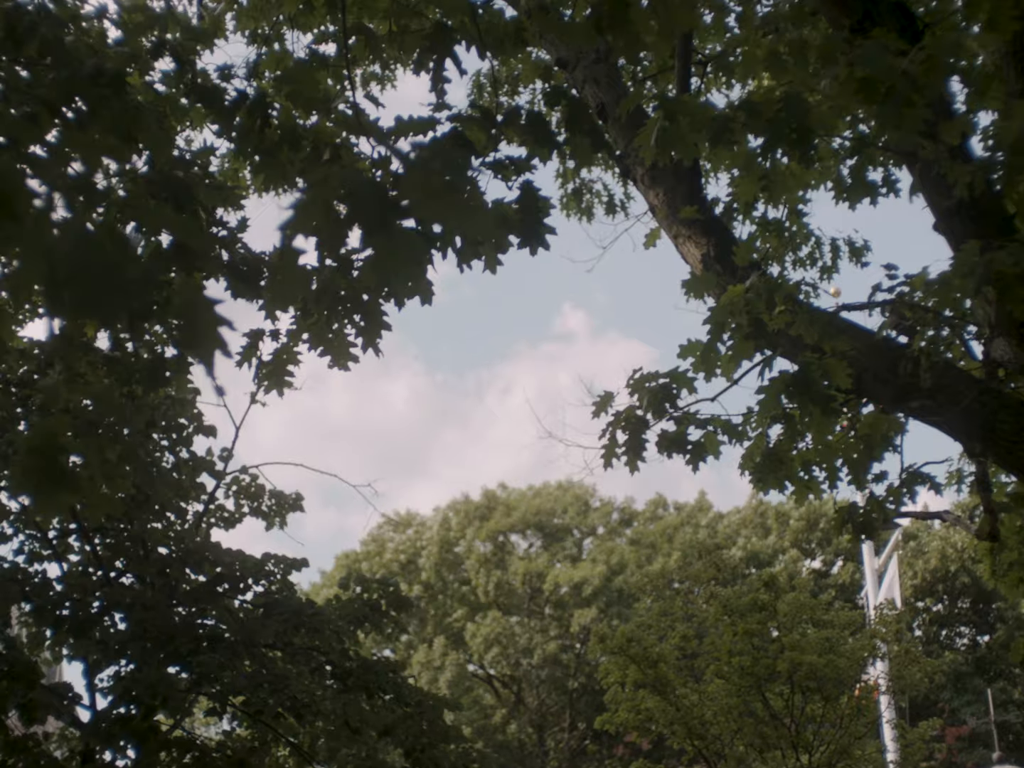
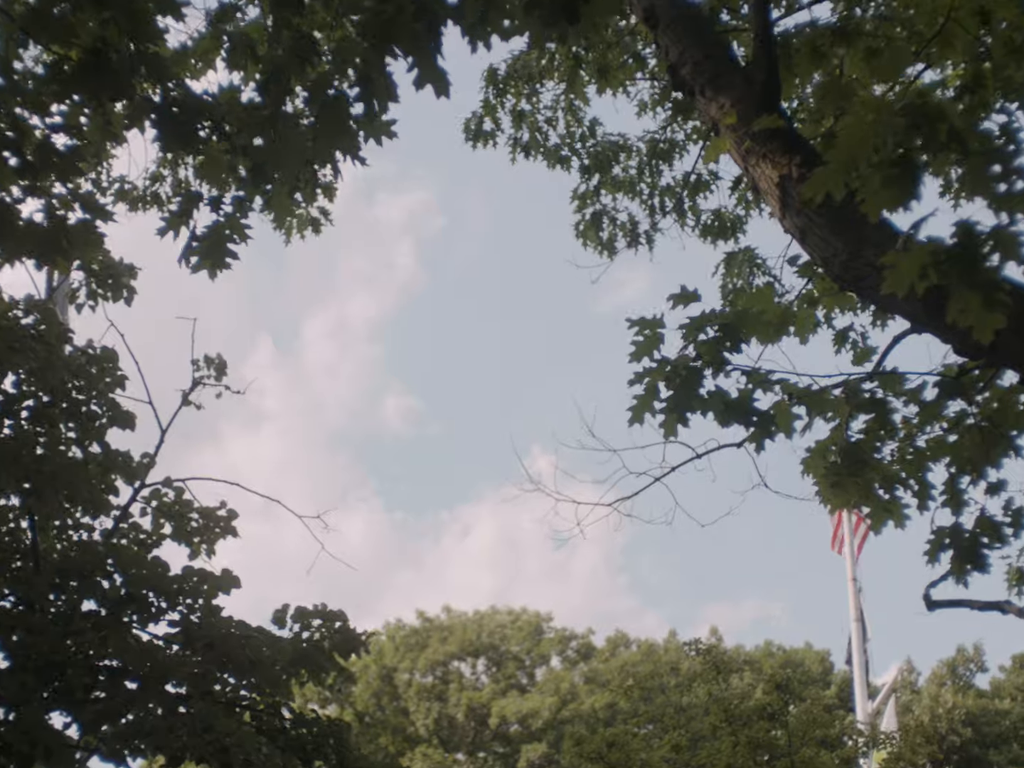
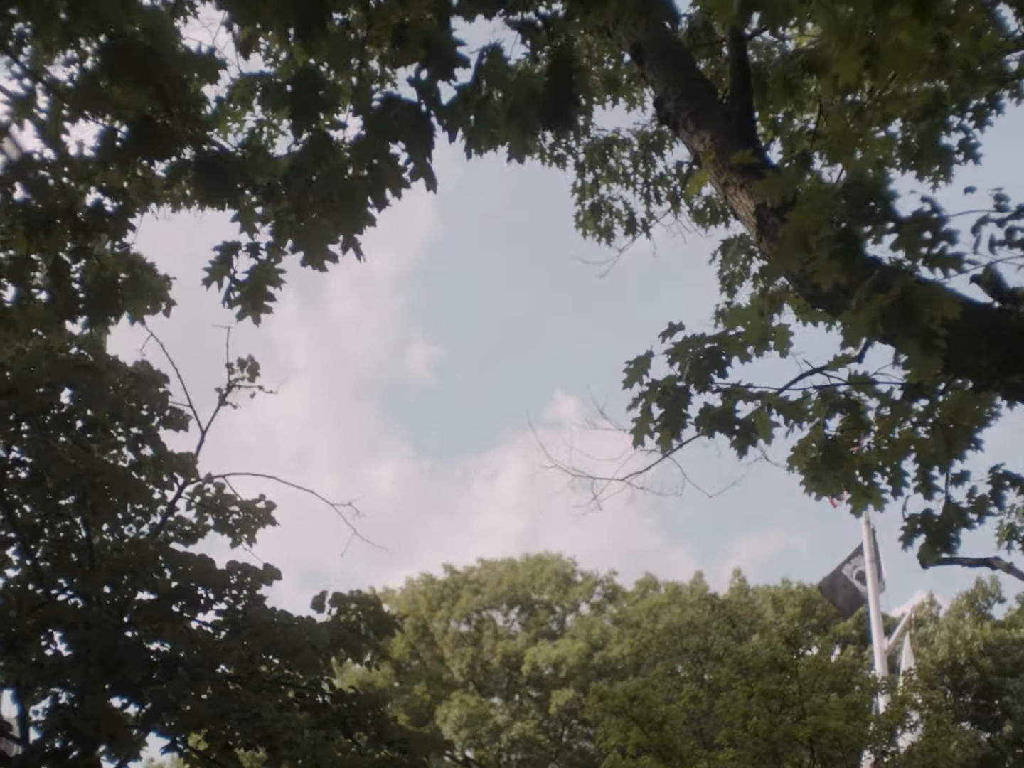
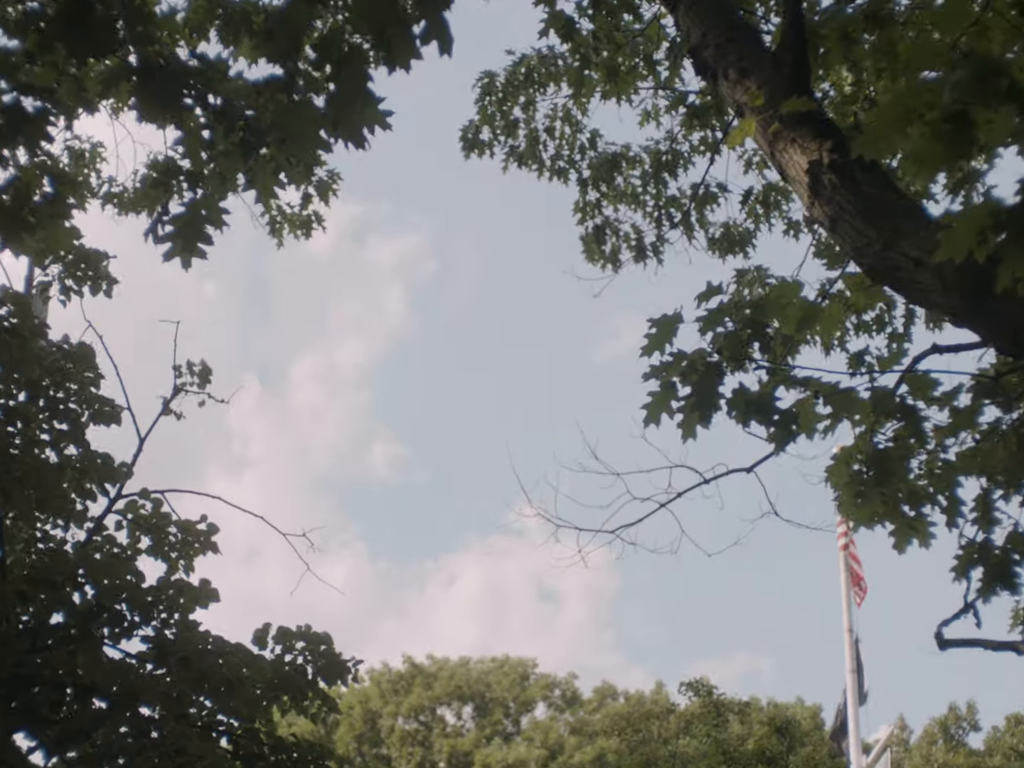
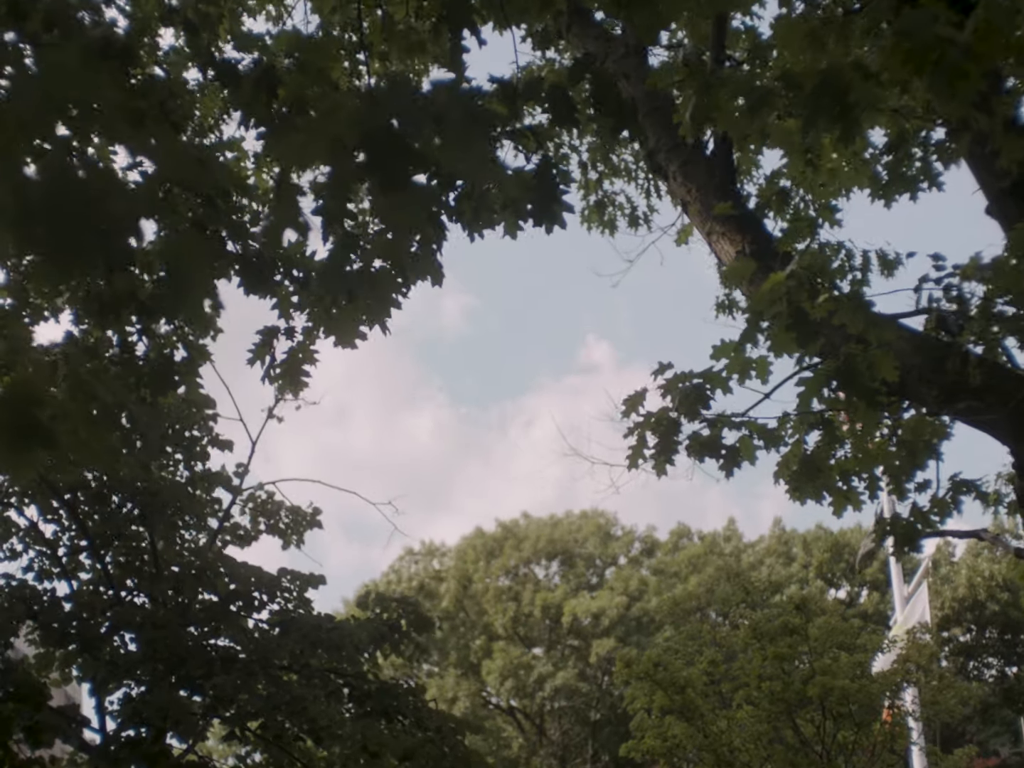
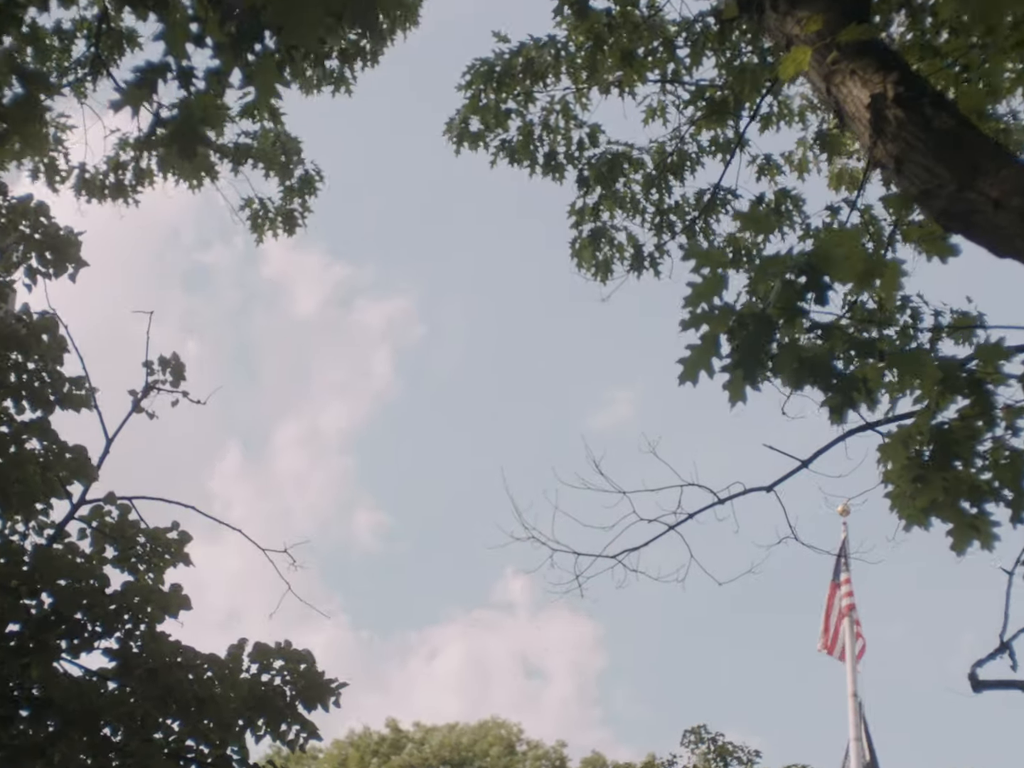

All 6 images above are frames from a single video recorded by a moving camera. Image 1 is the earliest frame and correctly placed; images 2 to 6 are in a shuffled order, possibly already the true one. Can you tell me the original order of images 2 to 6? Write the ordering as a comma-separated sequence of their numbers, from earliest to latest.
5, 3, 2, 4, 6
